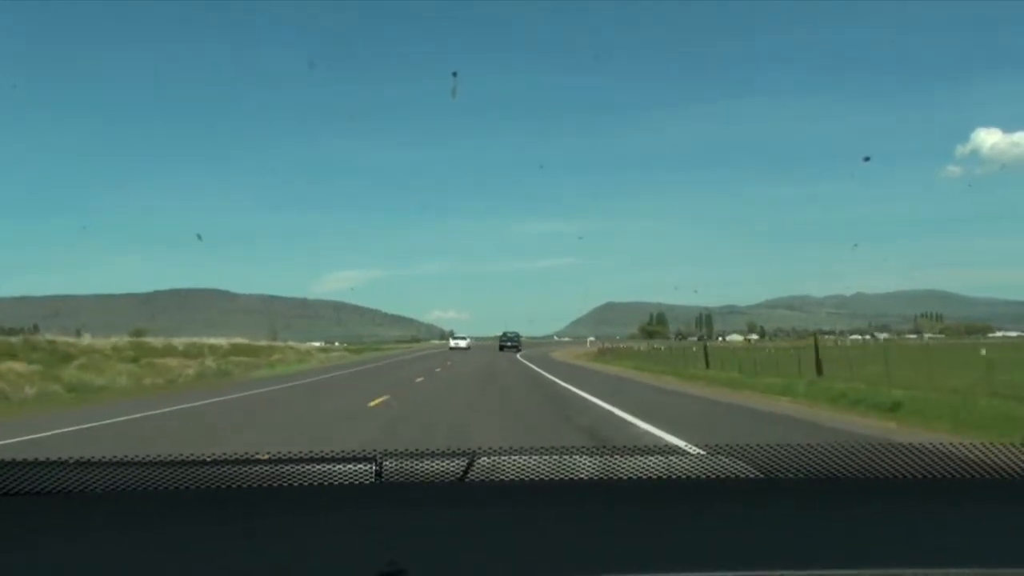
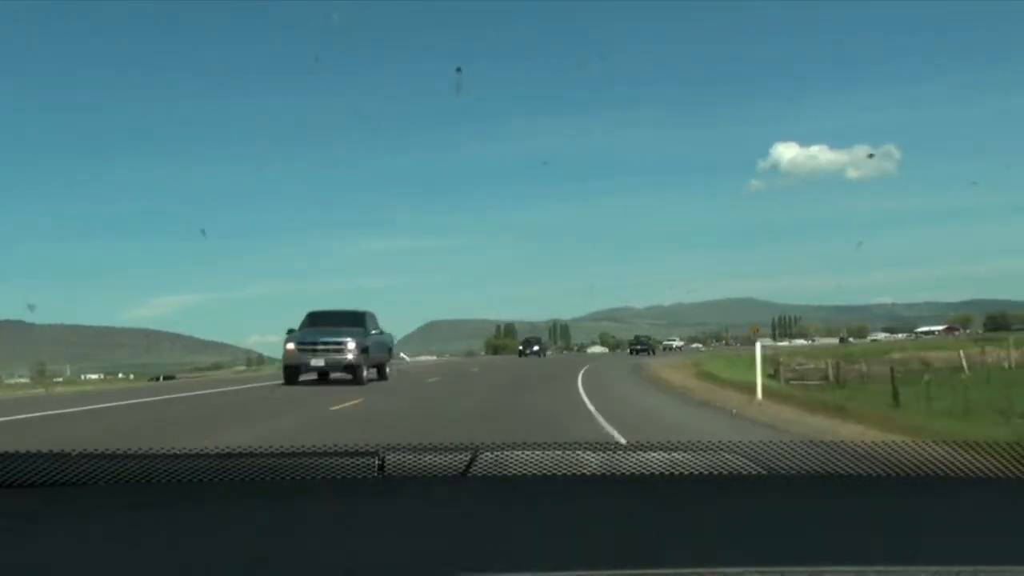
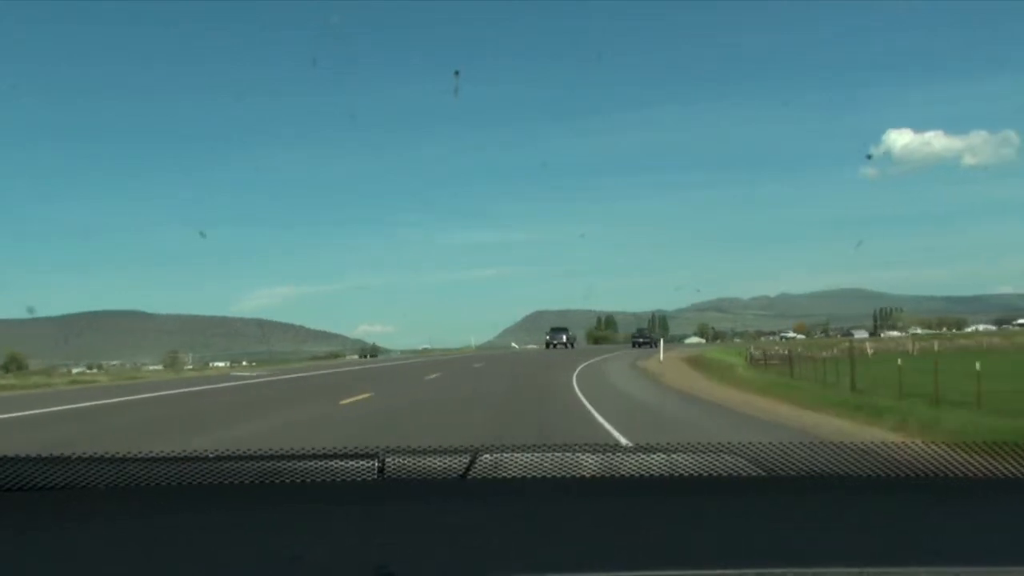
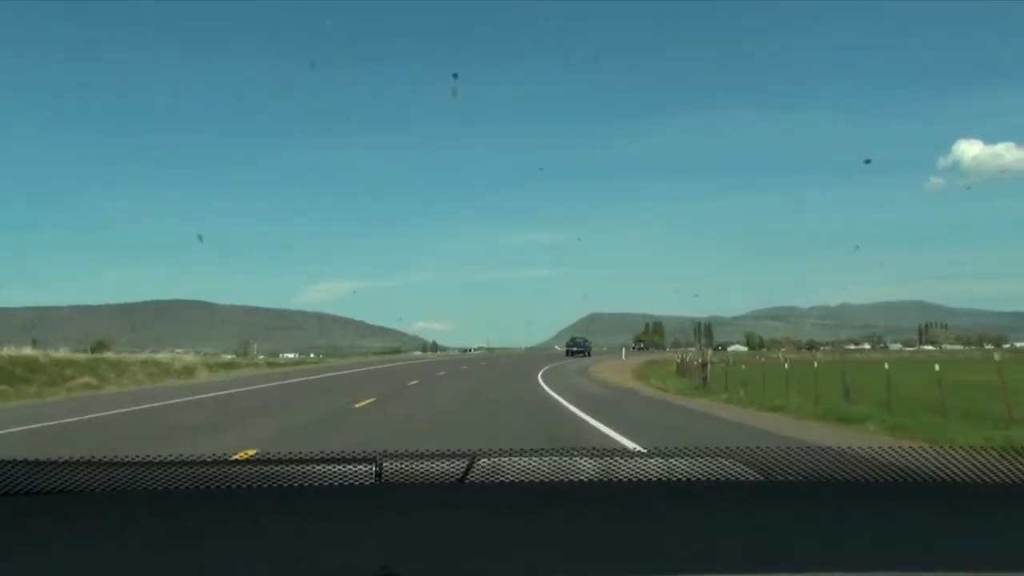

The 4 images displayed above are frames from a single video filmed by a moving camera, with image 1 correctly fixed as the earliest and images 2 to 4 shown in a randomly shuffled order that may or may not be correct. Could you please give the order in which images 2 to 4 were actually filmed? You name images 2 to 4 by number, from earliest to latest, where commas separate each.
4, 3, 2
